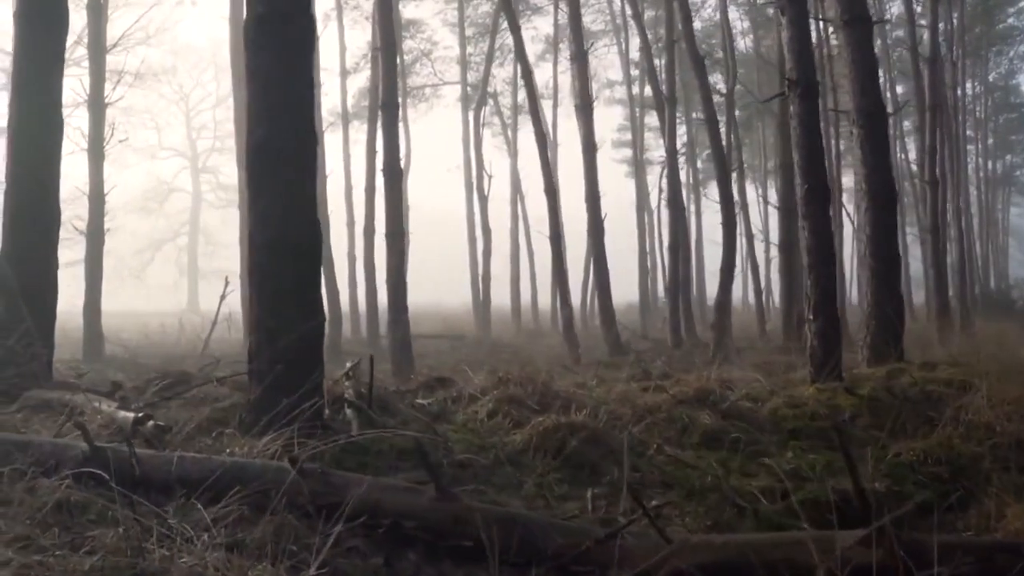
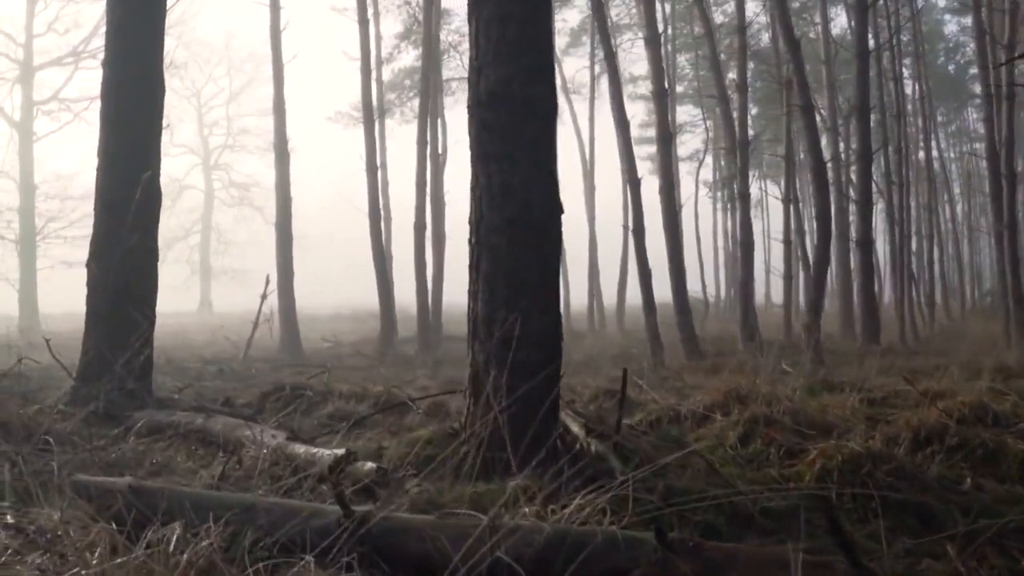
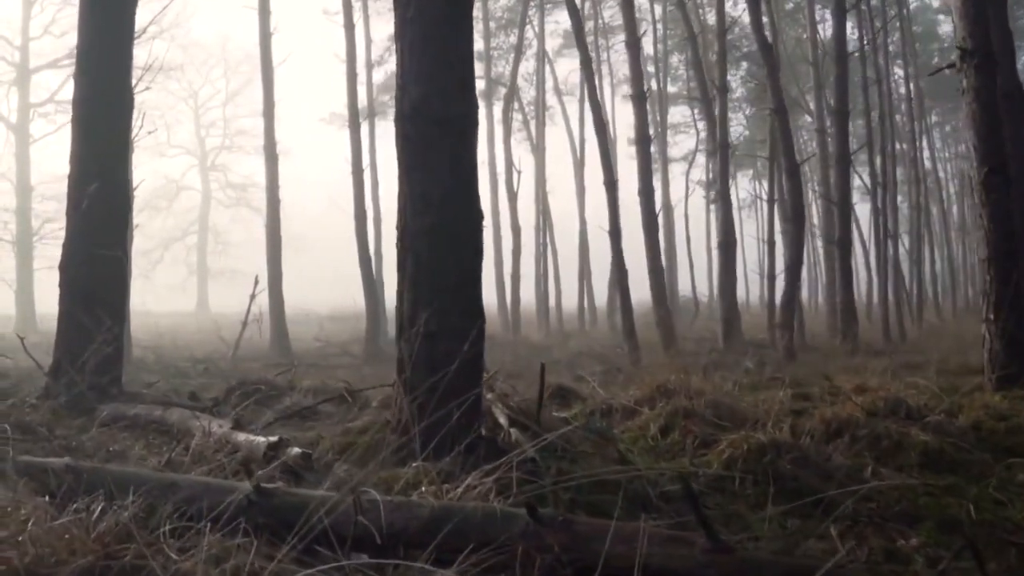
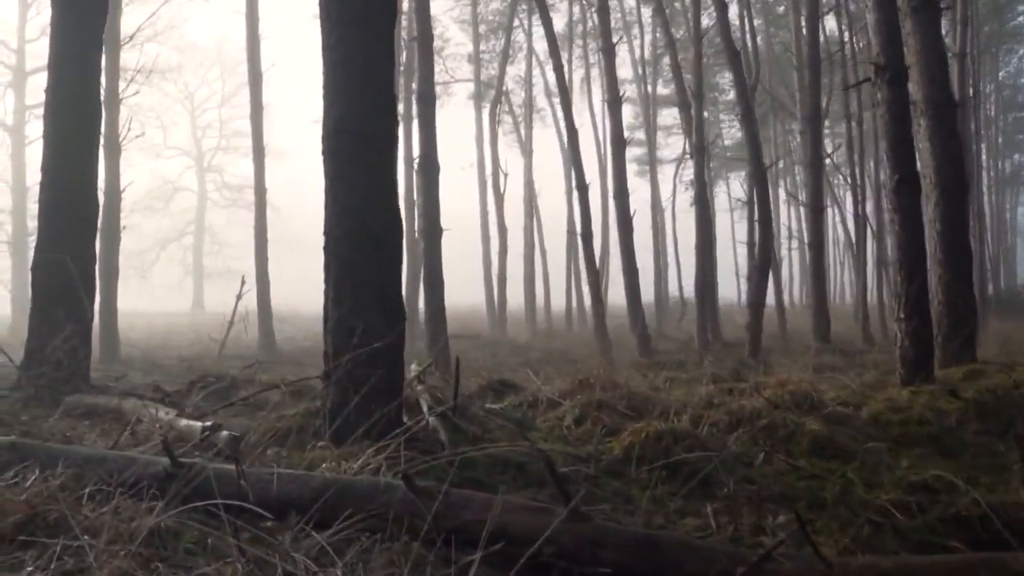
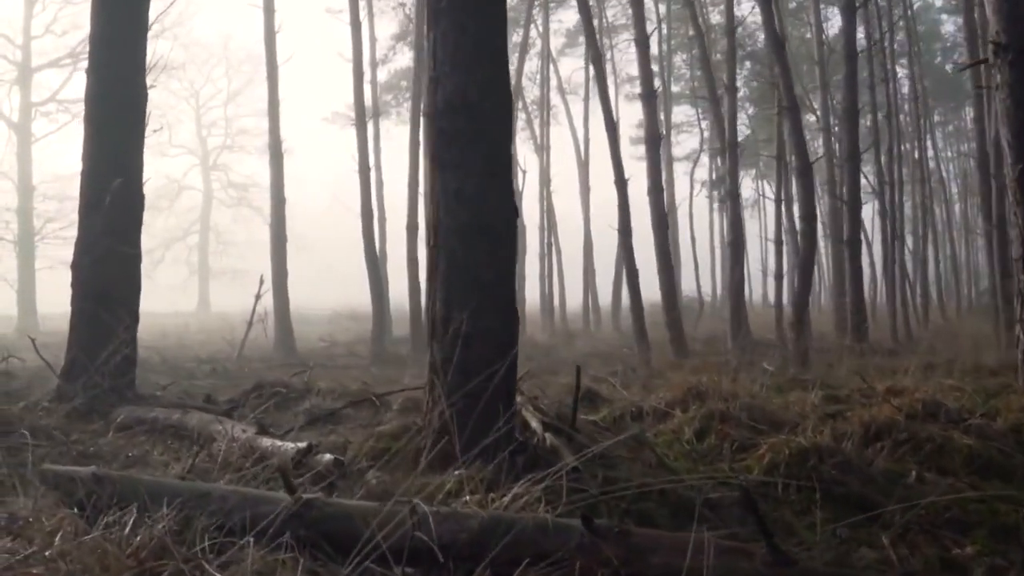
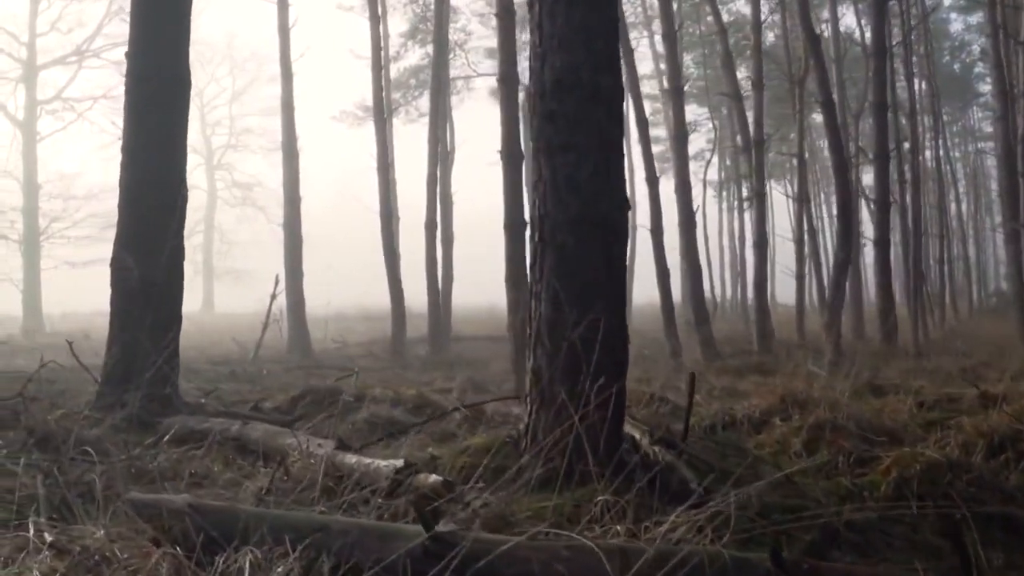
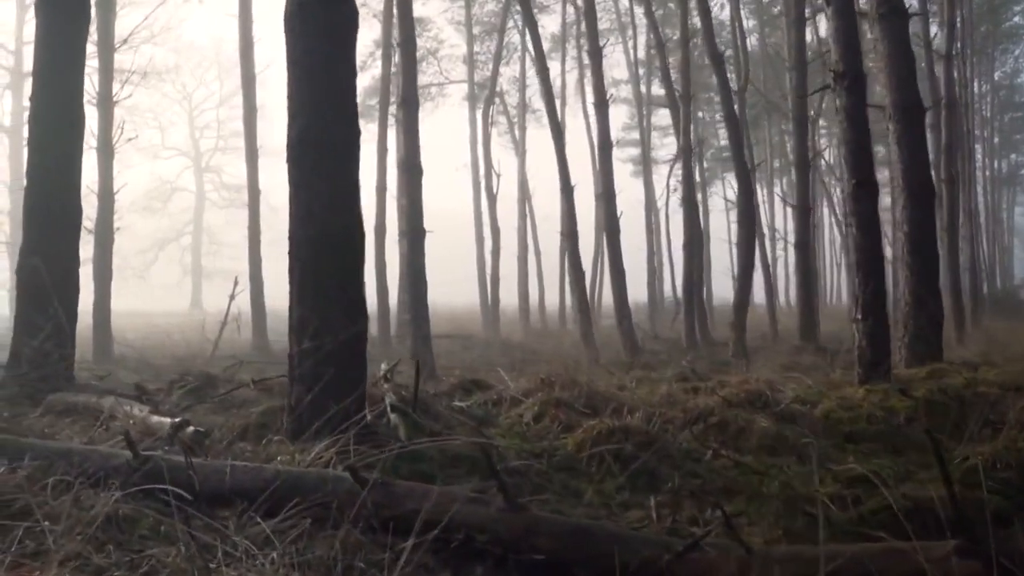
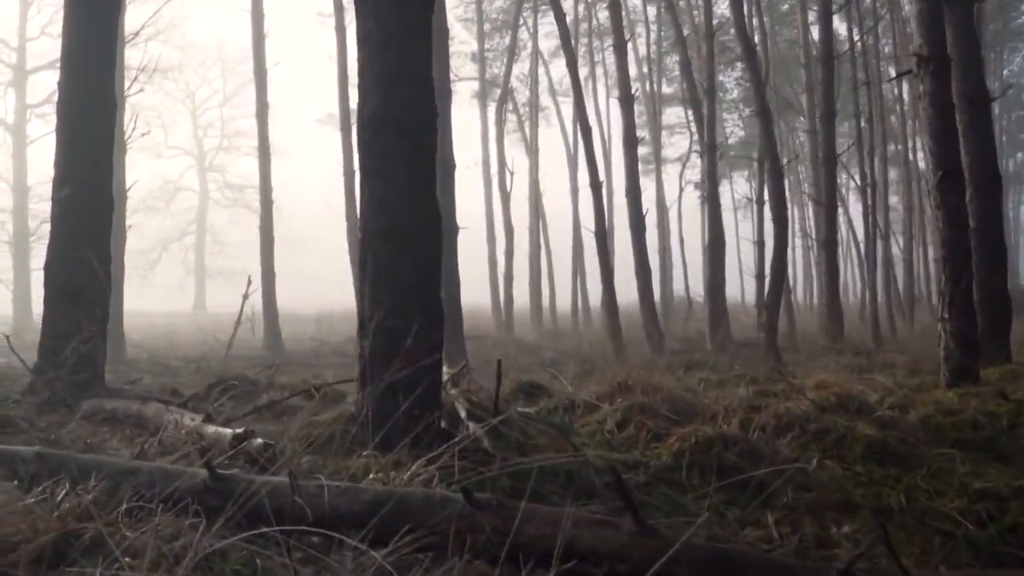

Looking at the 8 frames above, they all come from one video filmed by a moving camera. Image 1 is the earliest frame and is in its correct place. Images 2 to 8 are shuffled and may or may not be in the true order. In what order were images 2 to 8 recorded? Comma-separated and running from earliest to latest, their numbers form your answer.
7, 4, 8, 3, 5, 2, 6
